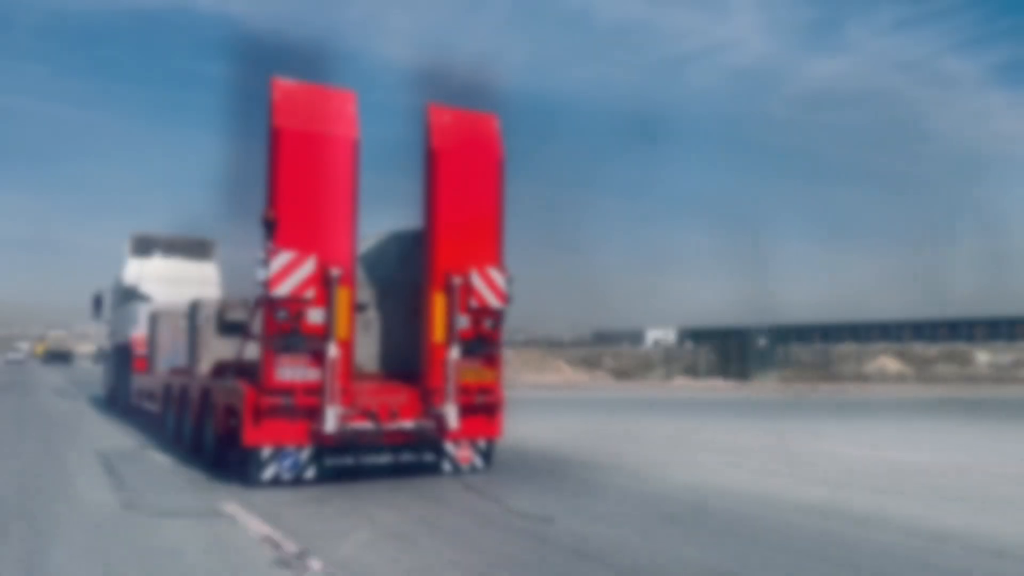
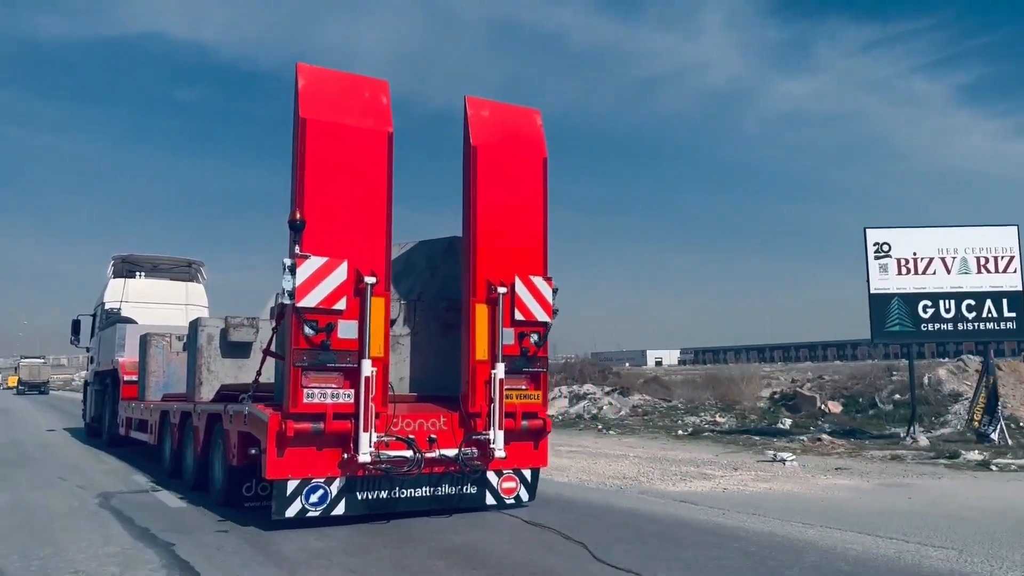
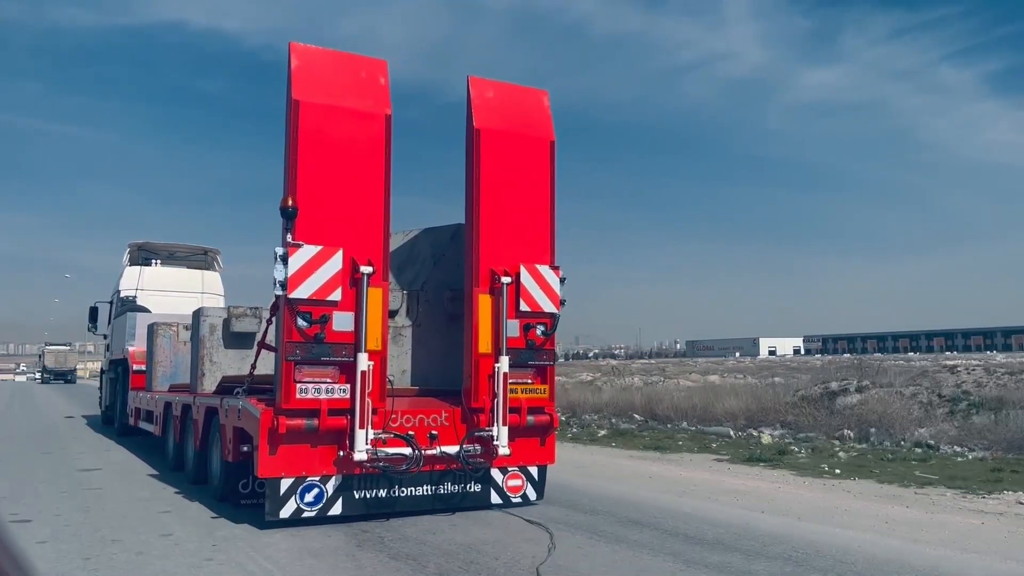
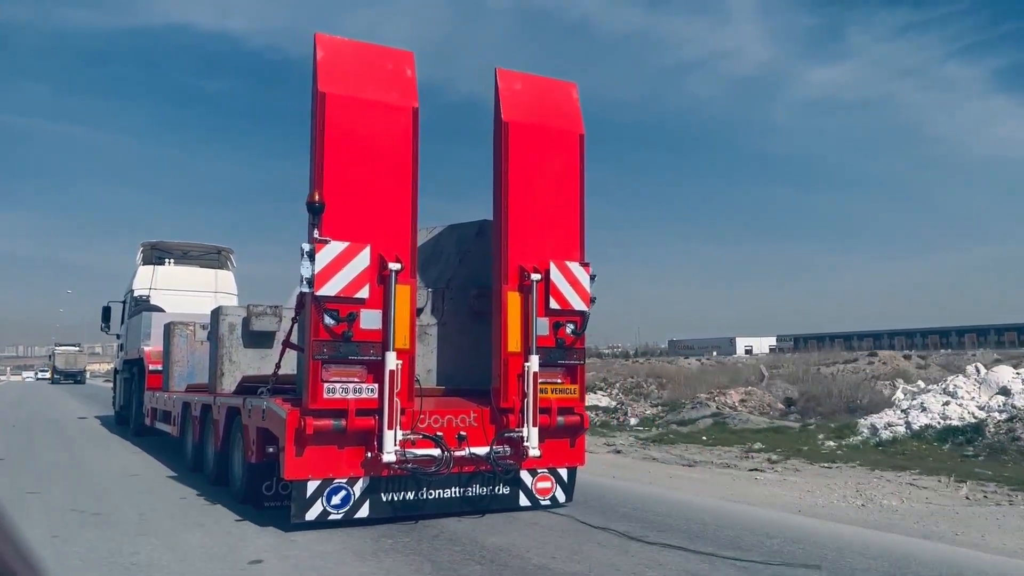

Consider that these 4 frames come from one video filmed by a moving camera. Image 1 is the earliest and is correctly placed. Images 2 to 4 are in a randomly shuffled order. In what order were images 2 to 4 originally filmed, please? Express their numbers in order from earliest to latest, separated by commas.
2, 4, 3
